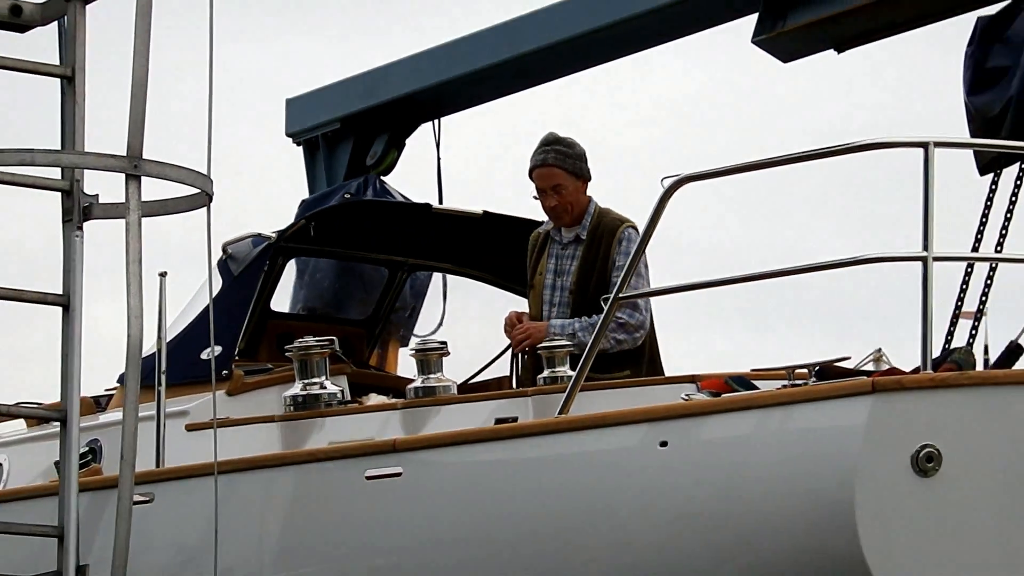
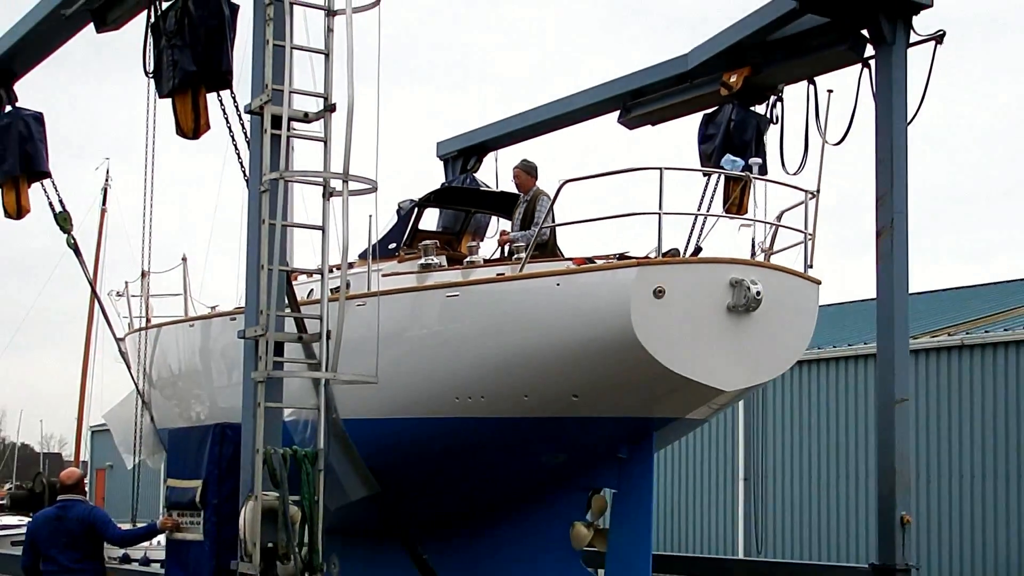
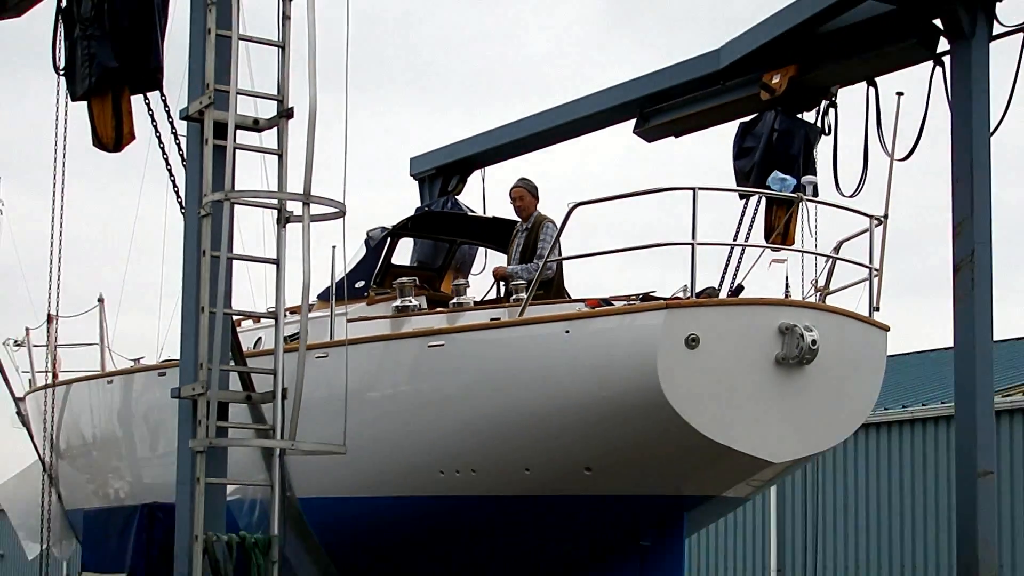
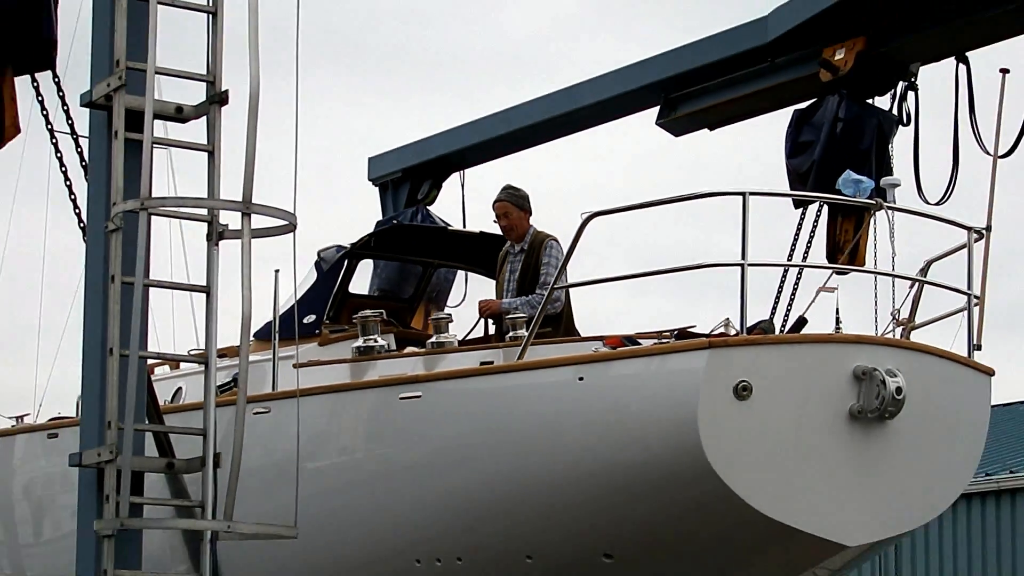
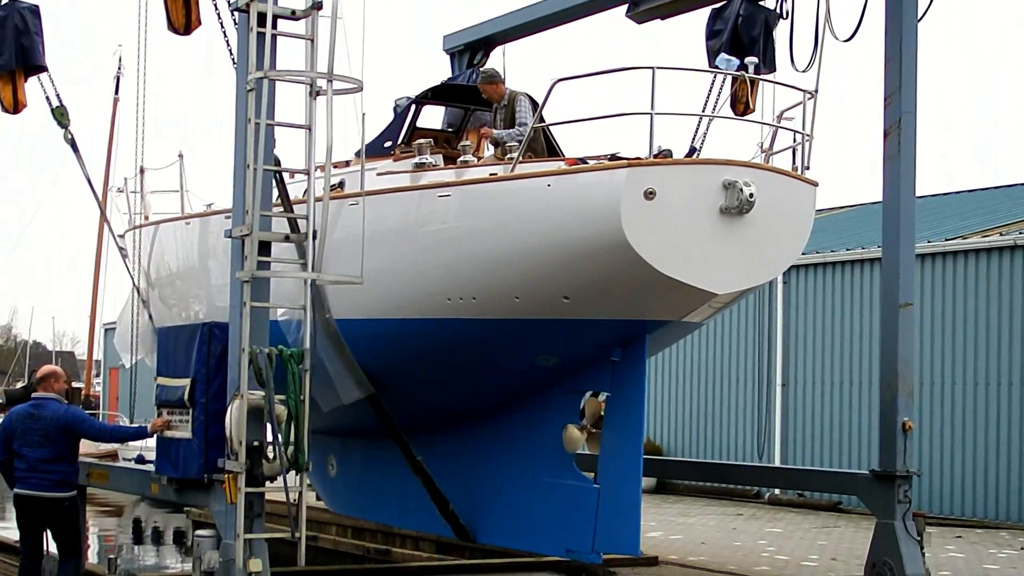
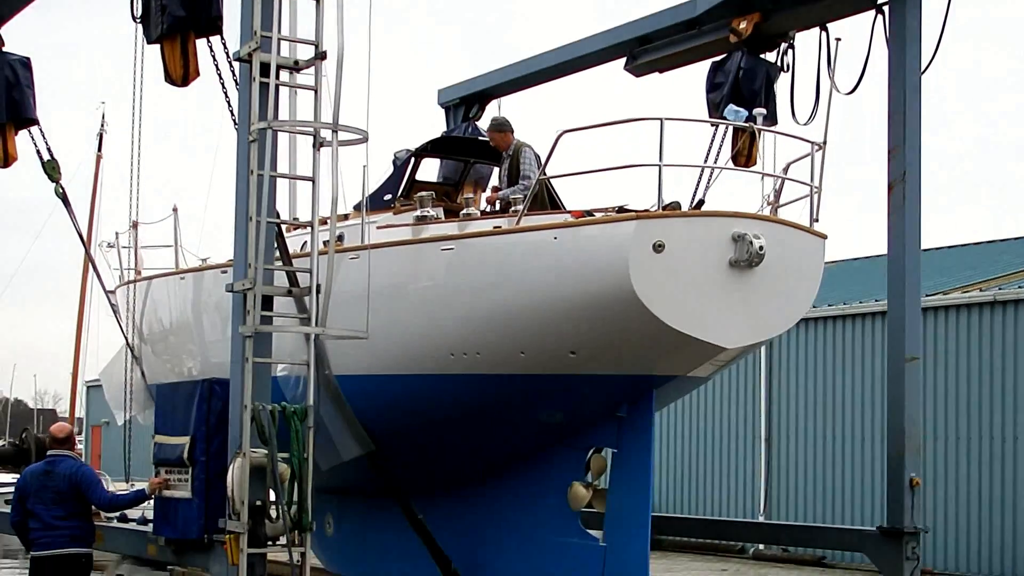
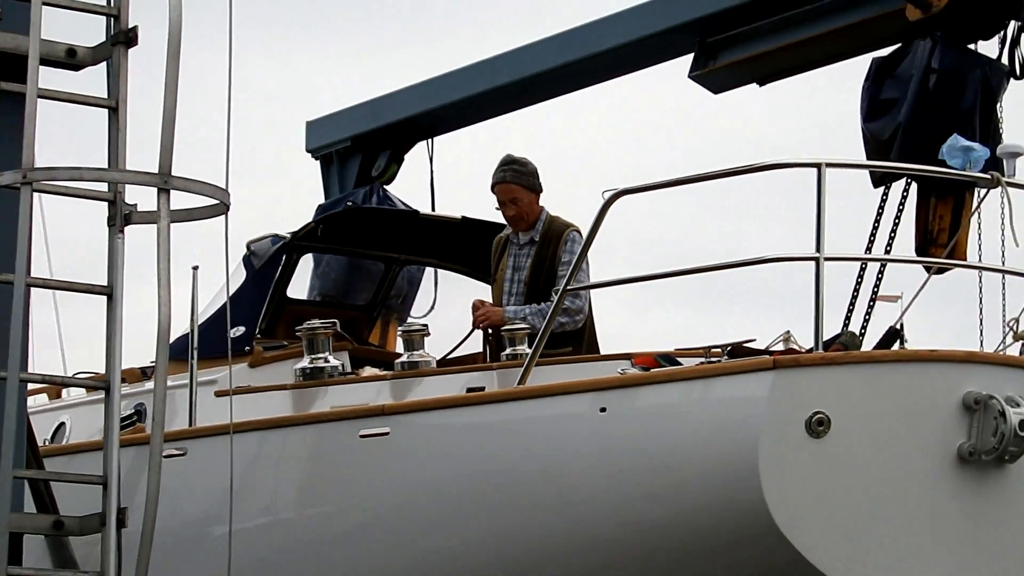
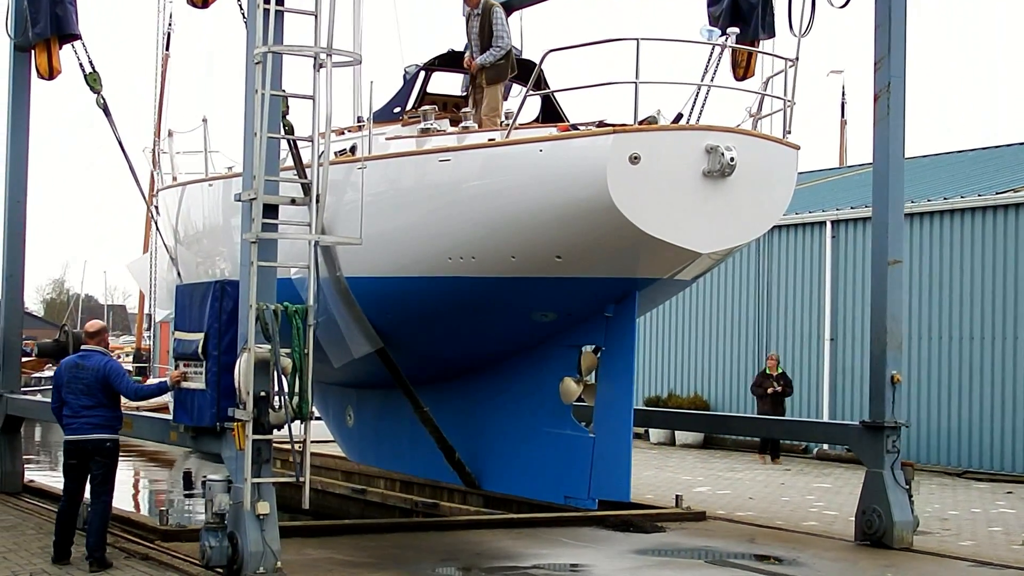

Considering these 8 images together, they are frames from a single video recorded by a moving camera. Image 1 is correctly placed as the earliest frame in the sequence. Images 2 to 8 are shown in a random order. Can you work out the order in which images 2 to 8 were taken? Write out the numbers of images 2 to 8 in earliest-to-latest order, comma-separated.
7, 4, 3, 2, 6, 5, 8
